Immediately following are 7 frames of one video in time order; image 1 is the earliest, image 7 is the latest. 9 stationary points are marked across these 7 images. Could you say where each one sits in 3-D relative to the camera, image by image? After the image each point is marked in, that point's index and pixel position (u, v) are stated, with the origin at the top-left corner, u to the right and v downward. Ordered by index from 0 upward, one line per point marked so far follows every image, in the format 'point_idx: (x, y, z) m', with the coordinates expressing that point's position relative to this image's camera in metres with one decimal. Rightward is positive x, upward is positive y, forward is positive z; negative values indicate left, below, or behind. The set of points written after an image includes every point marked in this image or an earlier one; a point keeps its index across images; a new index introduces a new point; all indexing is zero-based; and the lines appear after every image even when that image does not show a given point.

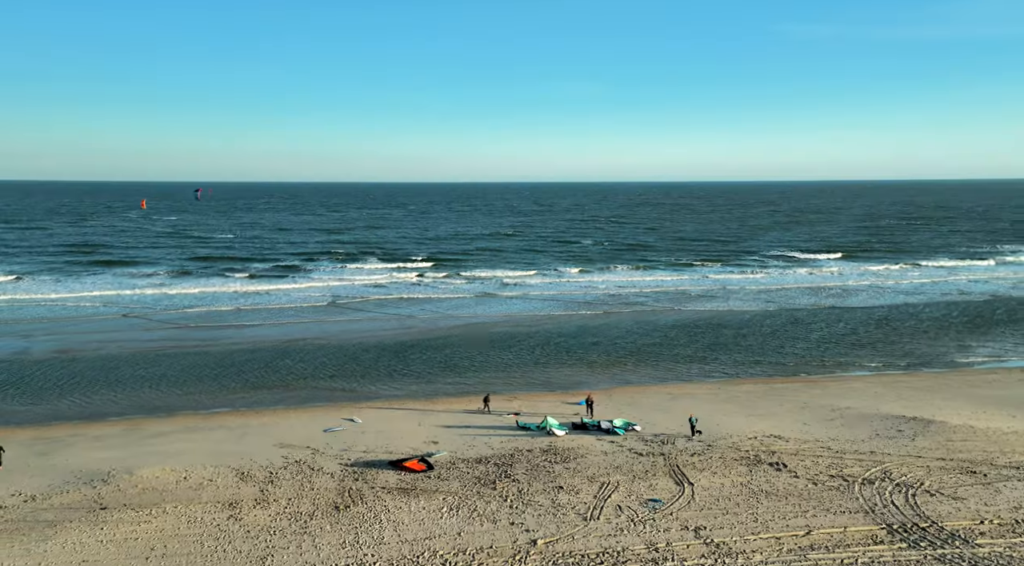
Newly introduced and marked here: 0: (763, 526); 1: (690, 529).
0: (+4.9, -4.8, +19.1) m
1: (+3.5, -4.8, +19.0) m
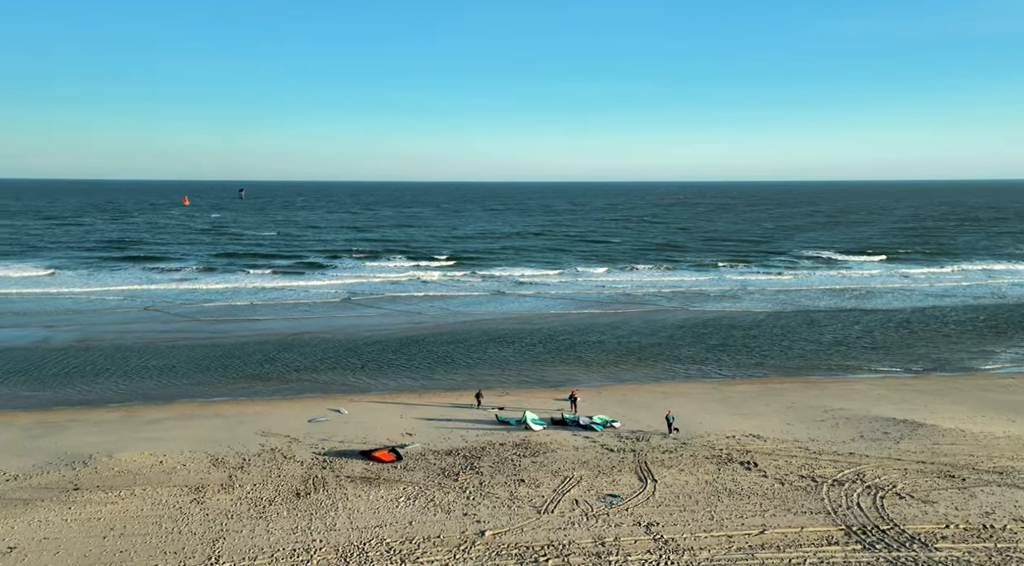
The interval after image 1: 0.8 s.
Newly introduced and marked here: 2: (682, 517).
0: (+4.0, -4.7, +18.9) m
1: (+2.5, -4.7, +18.9) m
2: (+3.3, -4.6, +19.2) m
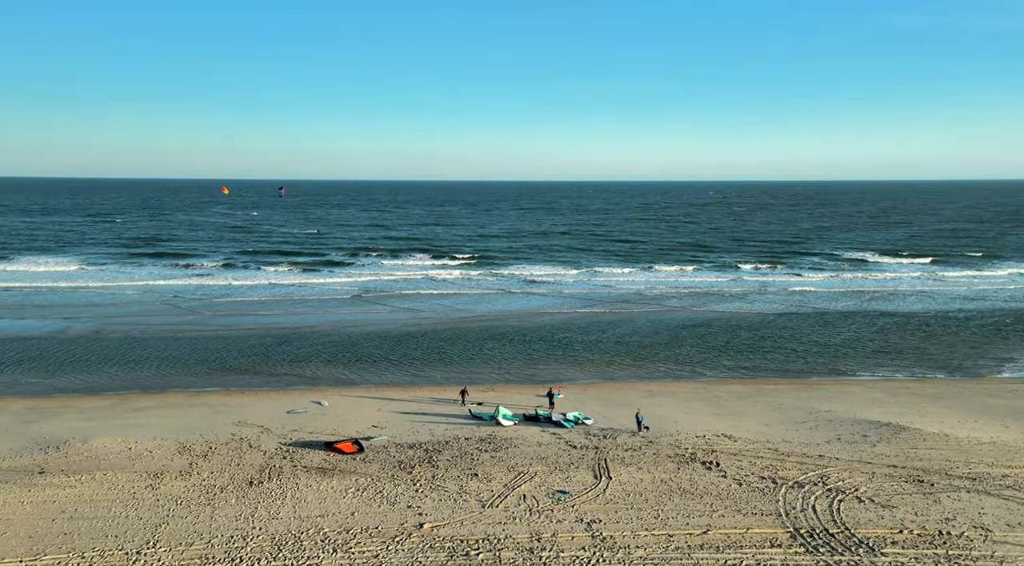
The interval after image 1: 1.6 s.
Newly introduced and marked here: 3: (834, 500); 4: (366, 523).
0: (+2.8, -4.6, +18.6) m
1: (+1.4, -4.6, +18.7) m
2: (+2.2, -4.5, +19.0) m
3: (+6.5, -4.4, +19.7) m
4: (-2.8, -4.6, +18.6) m
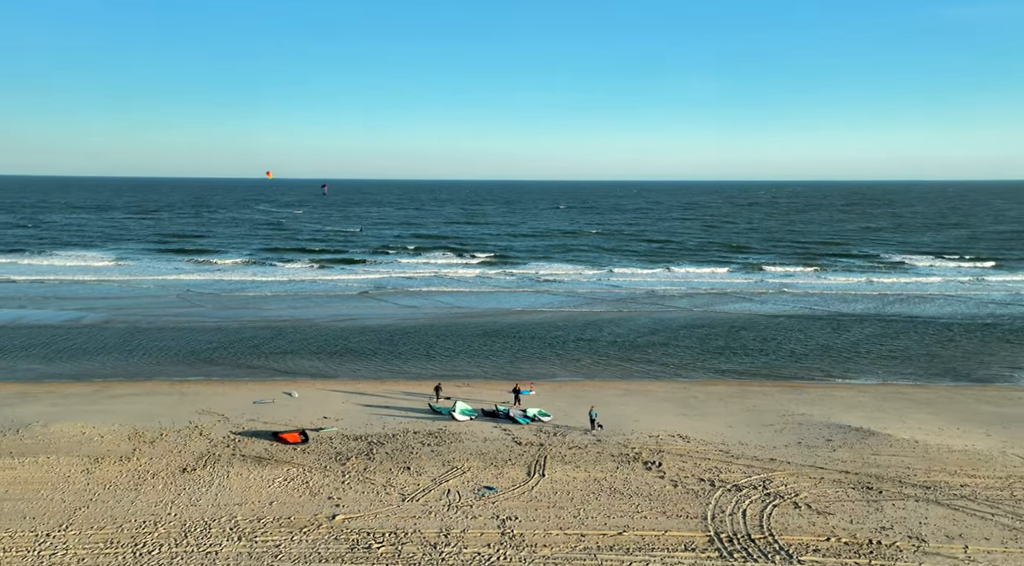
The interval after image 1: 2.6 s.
0: (+1.2, -4.4, +18.1) m
1: (-0.2, -4.4, +18.3) m
2: (+0.6, -4.4, +18.5) m
3: (+4.9, -4.3, +18.8) m
4: (-4.4, -4.3, +18.5) m
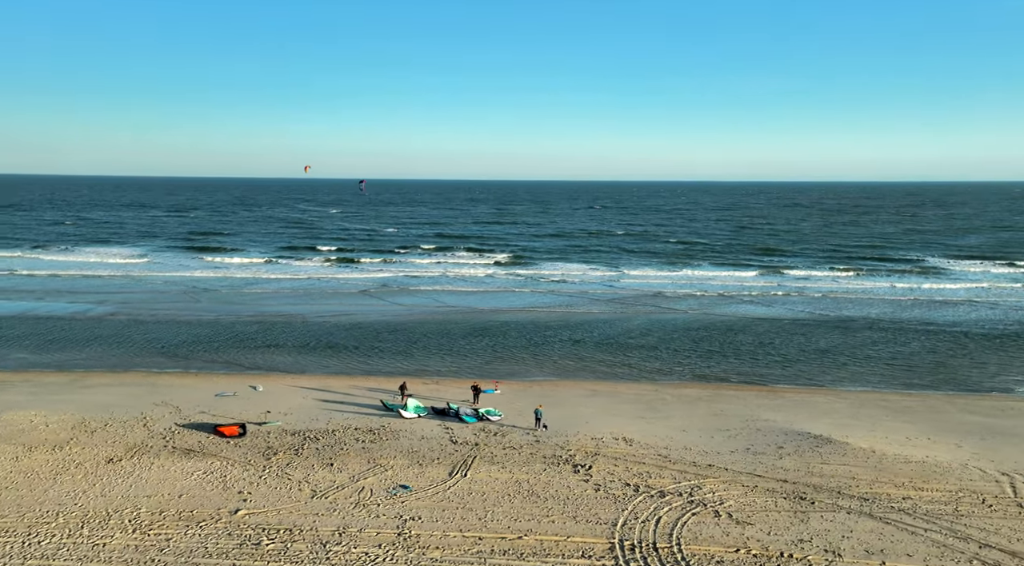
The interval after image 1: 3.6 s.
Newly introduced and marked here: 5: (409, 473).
0: (-0.6, -4.3, +17.5) m
1: (-2.0, -4.3, +17.8) m
2: (-1.1, -4.2, +17.9) m
3: (+3.2, -4.2, +17.9) m
4: (-6.1, -4.2, +18.4) m
5: (-2.0, -3.8, +19.8) m
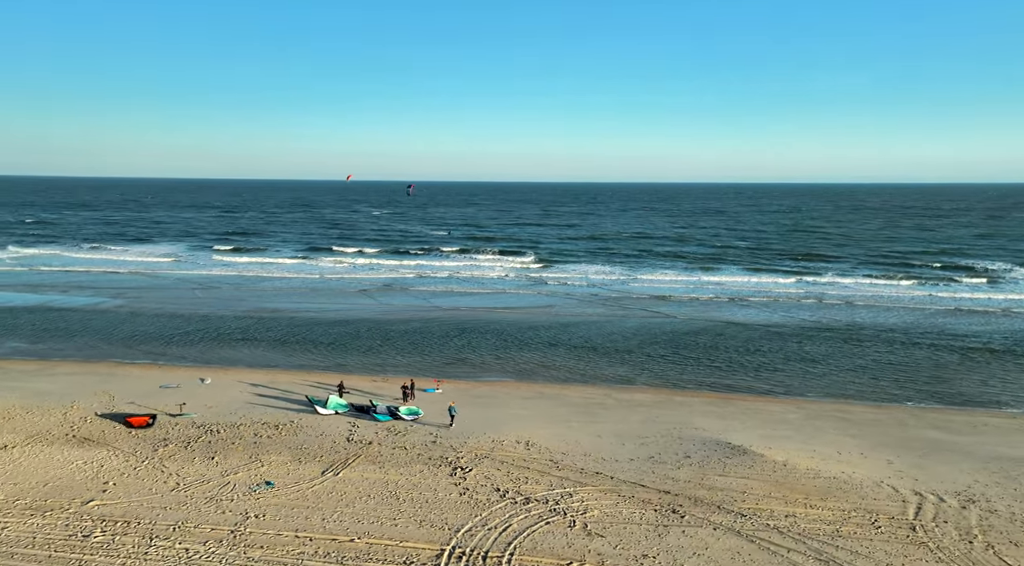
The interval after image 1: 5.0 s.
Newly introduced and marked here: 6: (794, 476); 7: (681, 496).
0: (-3.3, -4.1, +16.8) m
1: (-4.7, -4.1, +17.2) m
2: (-3.8, -4.1, +17.3) m
3: (+0.5, -4.1, +16.7) m
4: (-8.7, -3.9, +18.3) m
5: (-4.5, -3.7, +19.3) m
6: (+5.4, -3.7, +18.3) m
7: (+3.1, -3.9, +17.6) m
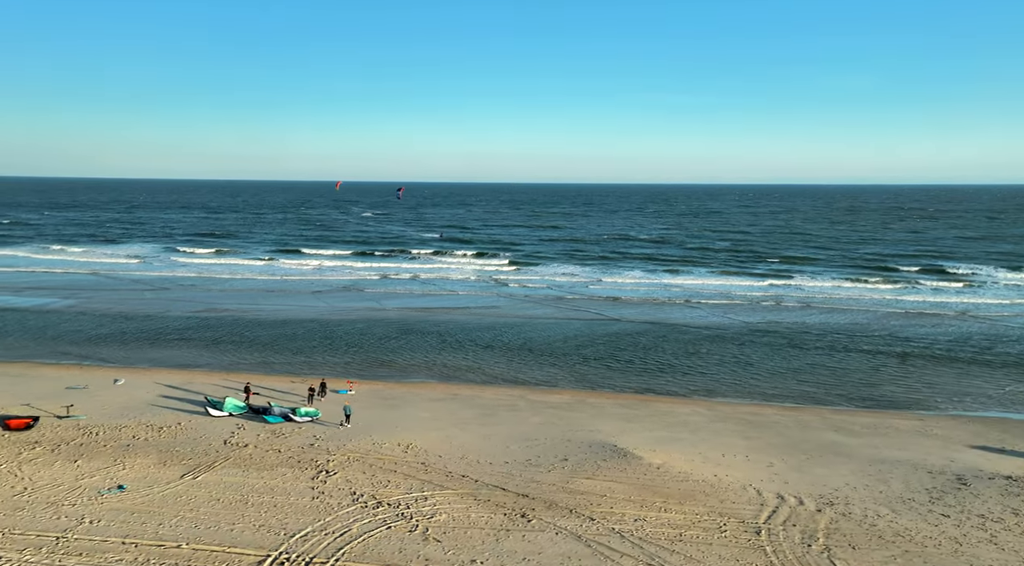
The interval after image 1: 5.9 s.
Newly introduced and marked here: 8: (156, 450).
0: (-5.9, -4.1, +16.3) m
1: (-7.3, -4.0, +16.8) m
2: (-6.4, -4.0, +16.8) m
3: (-2.1, -4.0, +16.1) m
4: (-11.2, -3.8, +18.0) m
5: (-7.0, -3.6, +18.8) m
6: (+2.8, -3.6, +17.5) m
7: (+0.5, -3.8, +16.9) m
8: (-7.2, -3.3, +20.0) m
